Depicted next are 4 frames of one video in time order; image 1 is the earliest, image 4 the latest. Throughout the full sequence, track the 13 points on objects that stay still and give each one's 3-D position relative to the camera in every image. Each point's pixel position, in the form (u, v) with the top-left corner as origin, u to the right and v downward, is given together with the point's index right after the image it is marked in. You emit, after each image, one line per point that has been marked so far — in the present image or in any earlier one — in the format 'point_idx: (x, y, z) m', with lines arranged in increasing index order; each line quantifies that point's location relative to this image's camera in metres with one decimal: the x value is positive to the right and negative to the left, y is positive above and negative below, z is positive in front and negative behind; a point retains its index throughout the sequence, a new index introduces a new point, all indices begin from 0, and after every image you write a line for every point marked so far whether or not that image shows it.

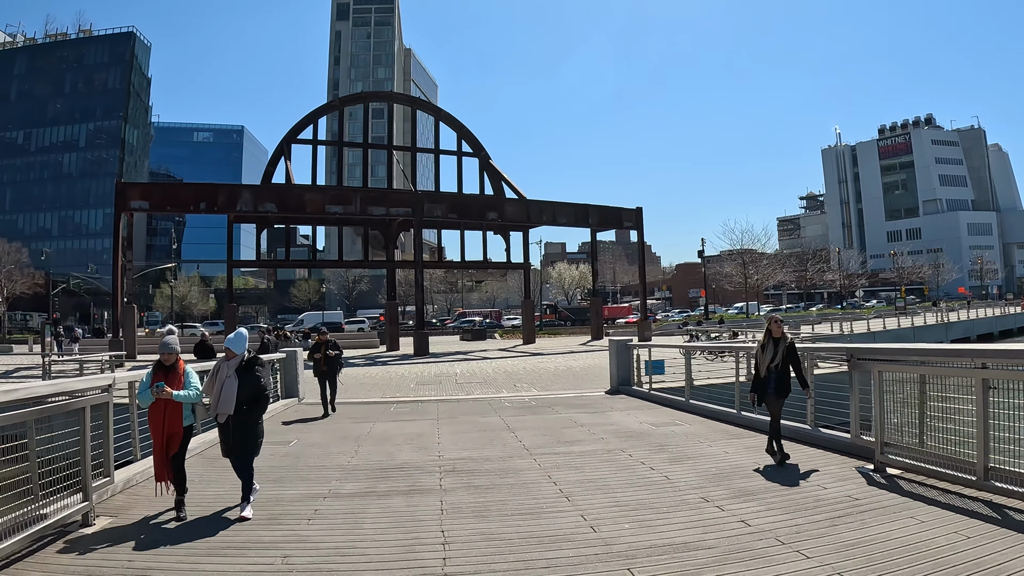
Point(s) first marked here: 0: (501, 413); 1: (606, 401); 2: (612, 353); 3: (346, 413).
0: (-0.2, -2.3, +10.5) m
1: (+2.0, -2.4, +12.2) m
2: (+2.5, -1.6, +14.5) m
3: (-3.1, -2.4, +11.1) m
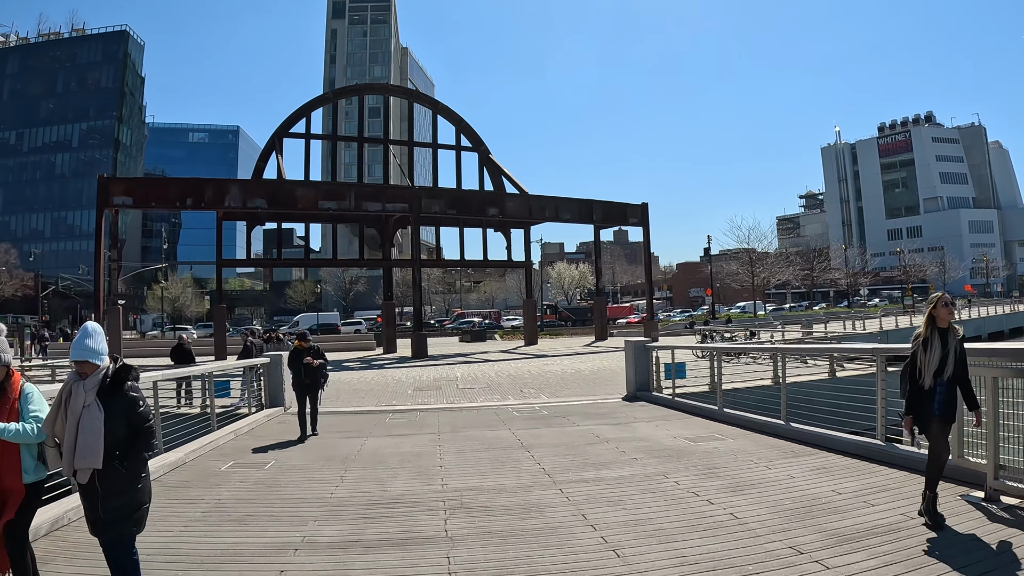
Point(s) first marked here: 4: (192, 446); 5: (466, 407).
0: (0.0, -2.2, +9.2) m
1: (+2.2, -2.3, +10.9) m
2: (+2.7, -1.5, +13.2) m
3: (-2.9, -2.3, +9.8) m
4: (-4.4, -2.2, +8.0) m
5: (-0.9, -2.4, +11.6) m
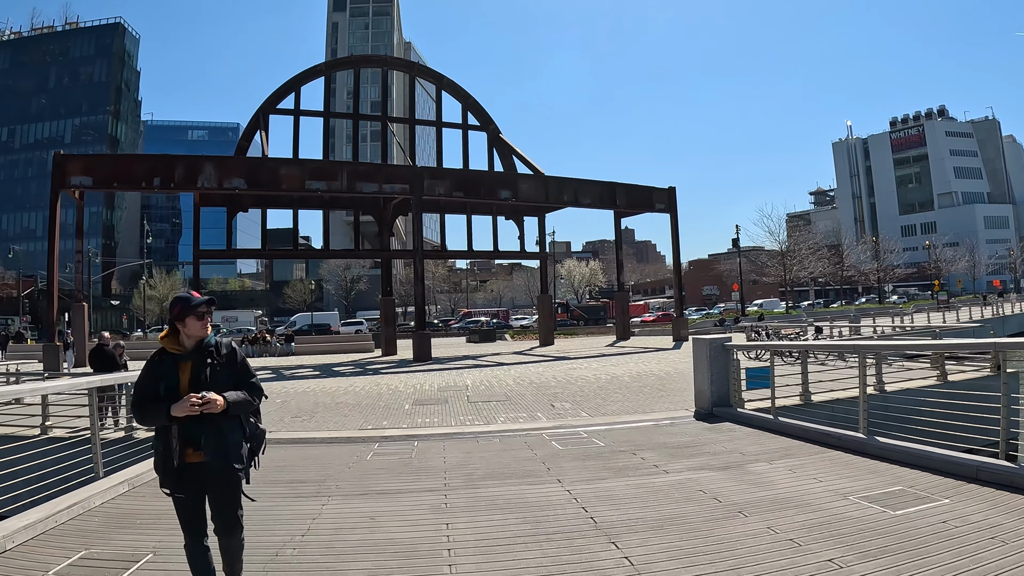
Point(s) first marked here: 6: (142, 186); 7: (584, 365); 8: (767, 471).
0: (+0.5, -1.8, +5.9) m
1: (+2.7, -2.0, +7.6) m
2: (+3.2, -1.2, +9.8) m
3: (-2.4, -2.0, +6.5) m
4: (-3.9, -1.9, +4.7) m
5: (-0.3, -2.1, +8.3) m
6: (-12.7, +3.5, +19.9) m
7: (+2.2, -2.3, +17.5) m
8: (+2.6, -1.9, +6.0) m
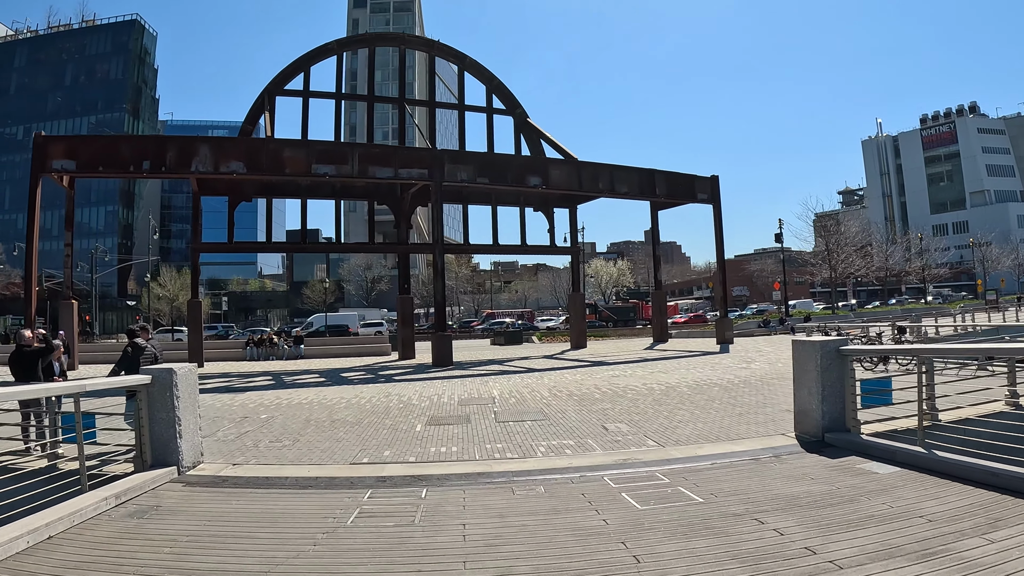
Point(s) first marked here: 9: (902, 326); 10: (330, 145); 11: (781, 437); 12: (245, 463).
0: (+0.9, -1.6, +3.5) m
1: (+3.2, -1.8, +5.1) m
2: (+3.8, -1.0, +7.4) m
3: (-2.0, -1.8, +4.3) m
4: (-3.6, -1.7, +2.5) m
5: (+0.2, -1.9, +6.0) m
6: (-11.8, +3.6, +18.0) m
7: (+3.0, -2.2, +15.0) m
8: (+3.0, -1.7, +3.5) m
9: (+13.3, -1.3, +19.7) m
10: (-6.1, +4.8, +19.5) m
11: (+3.5, -2.0, +7.7) m
12: (-3.1, -2.1, +6.8) m
